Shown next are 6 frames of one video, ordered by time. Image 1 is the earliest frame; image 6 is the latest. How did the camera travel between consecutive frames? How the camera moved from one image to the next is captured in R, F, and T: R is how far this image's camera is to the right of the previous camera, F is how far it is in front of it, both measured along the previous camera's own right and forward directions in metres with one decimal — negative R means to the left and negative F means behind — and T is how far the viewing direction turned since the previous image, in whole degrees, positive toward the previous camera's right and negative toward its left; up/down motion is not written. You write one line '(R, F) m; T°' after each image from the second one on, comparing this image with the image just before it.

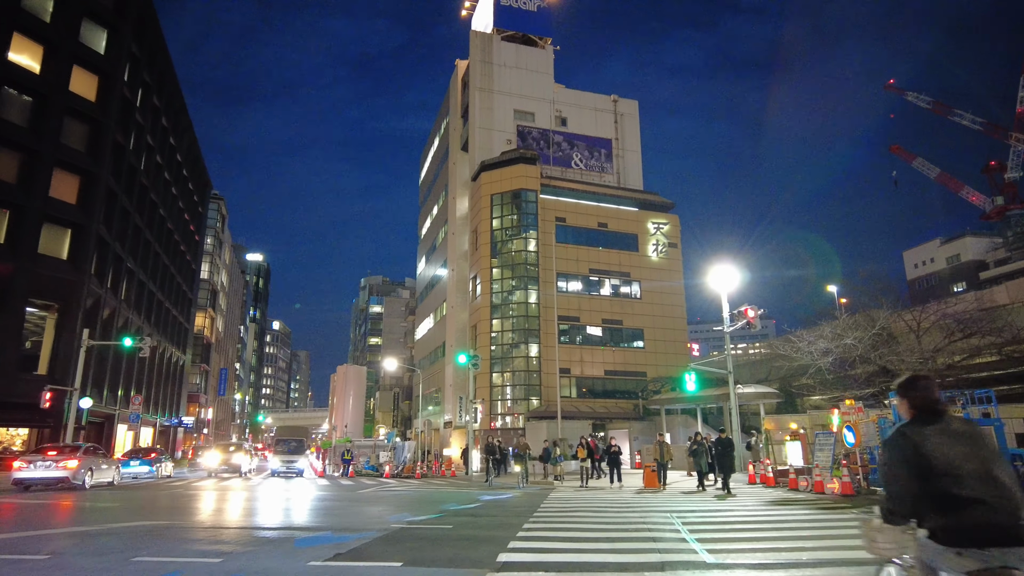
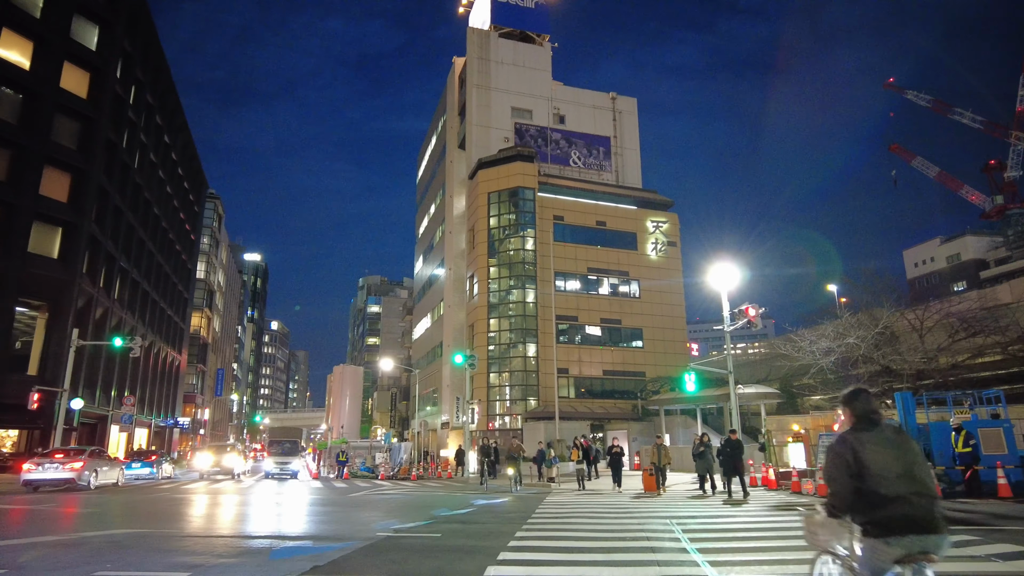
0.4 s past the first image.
(+0.1, +0.5) m; 0°
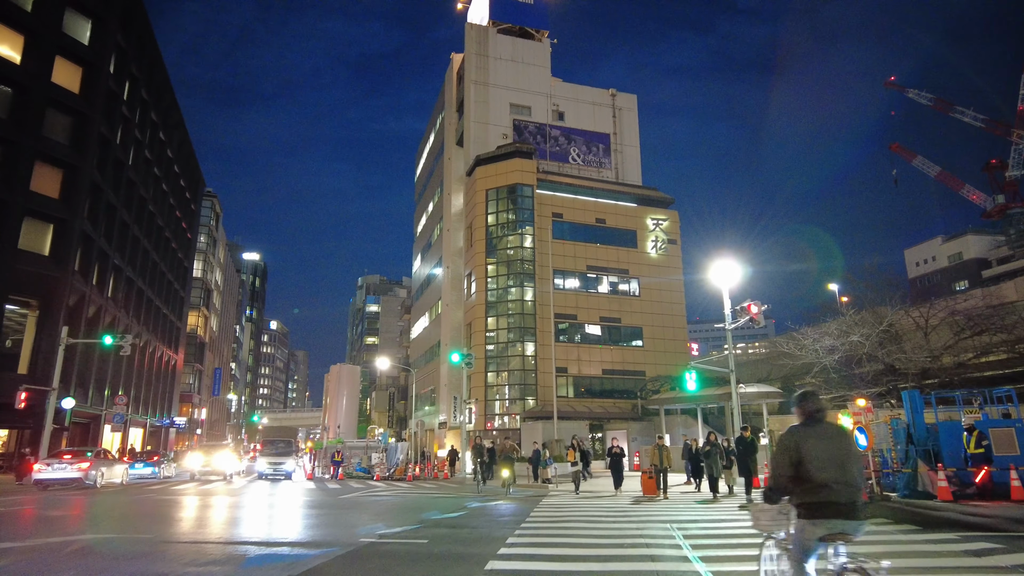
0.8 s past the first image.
(+0.1, +0.5) m; 0°
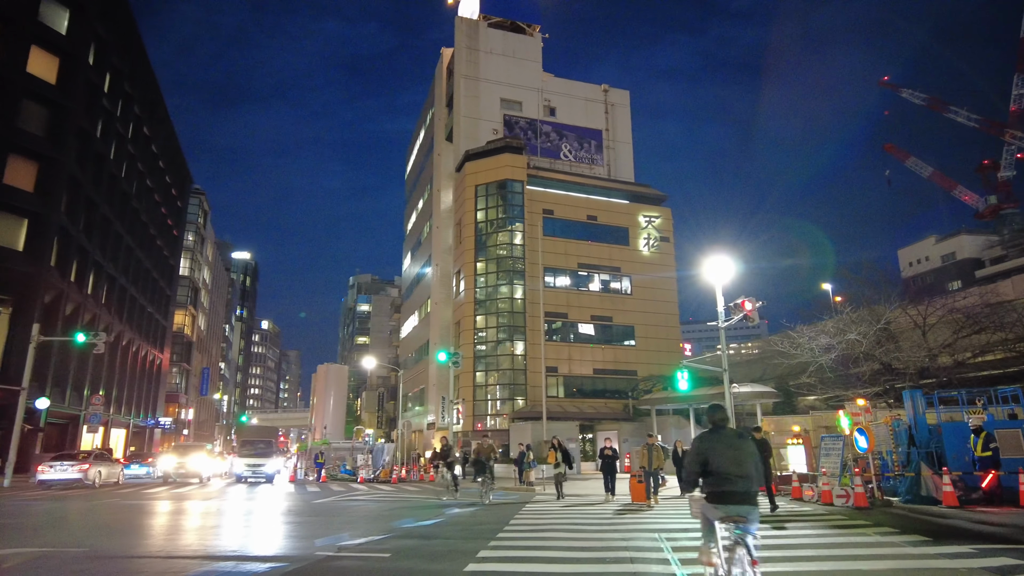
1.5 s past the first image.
(+0.3, +0.9) m; +1°
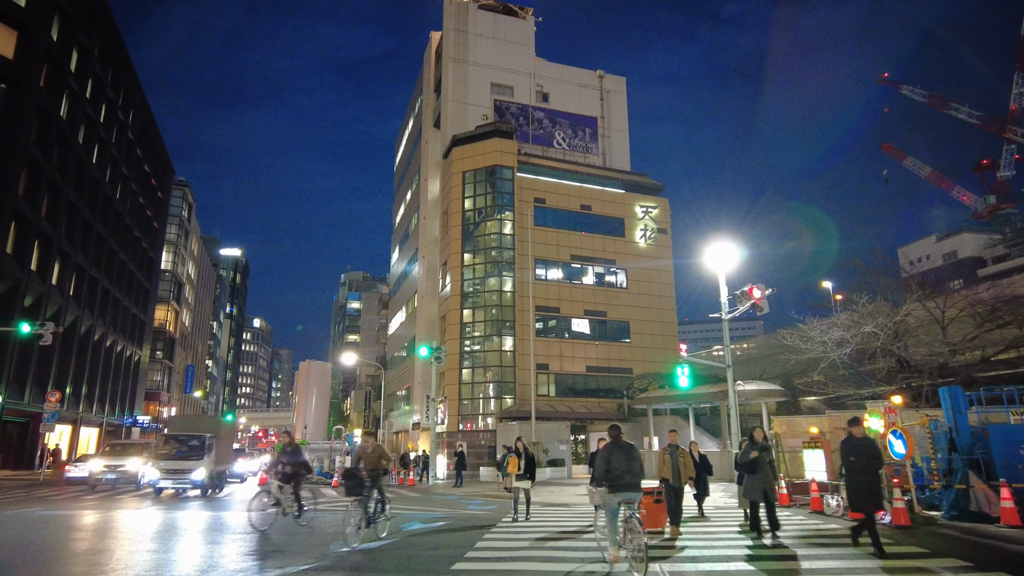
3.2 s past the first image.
(+0.4, +2.3) m; 0°
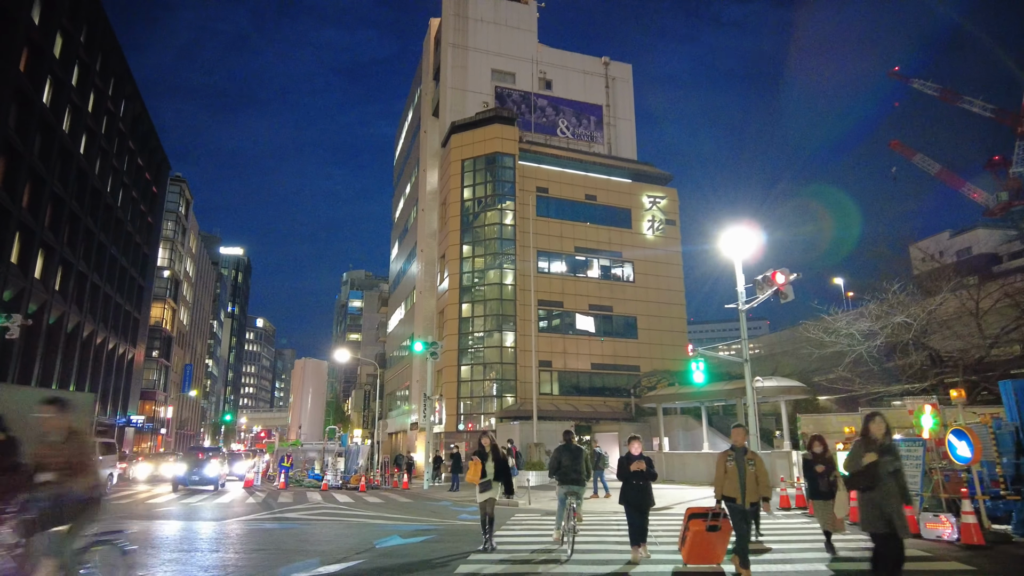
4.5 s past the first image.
(+0.2, +1.8) m; 0°
